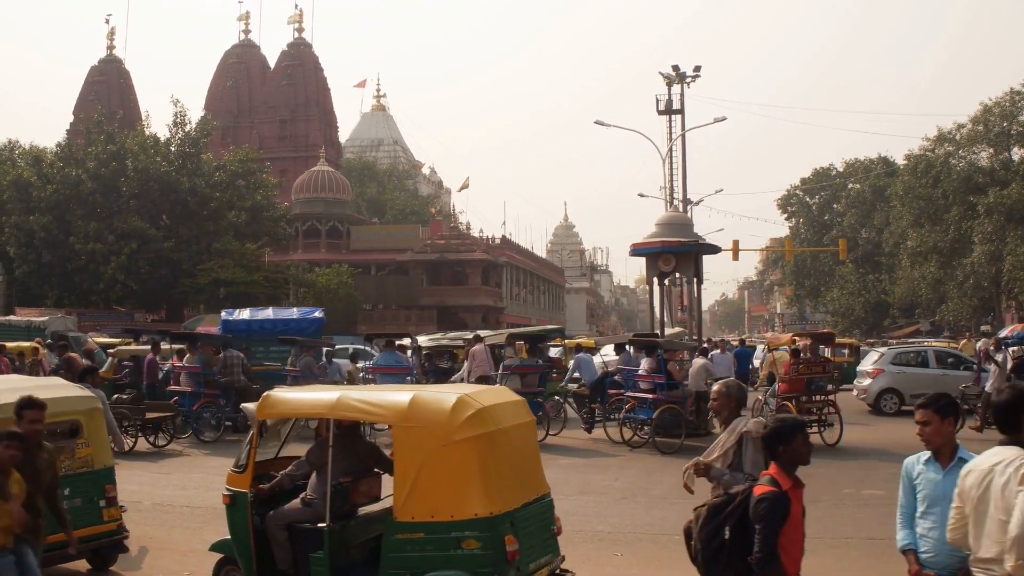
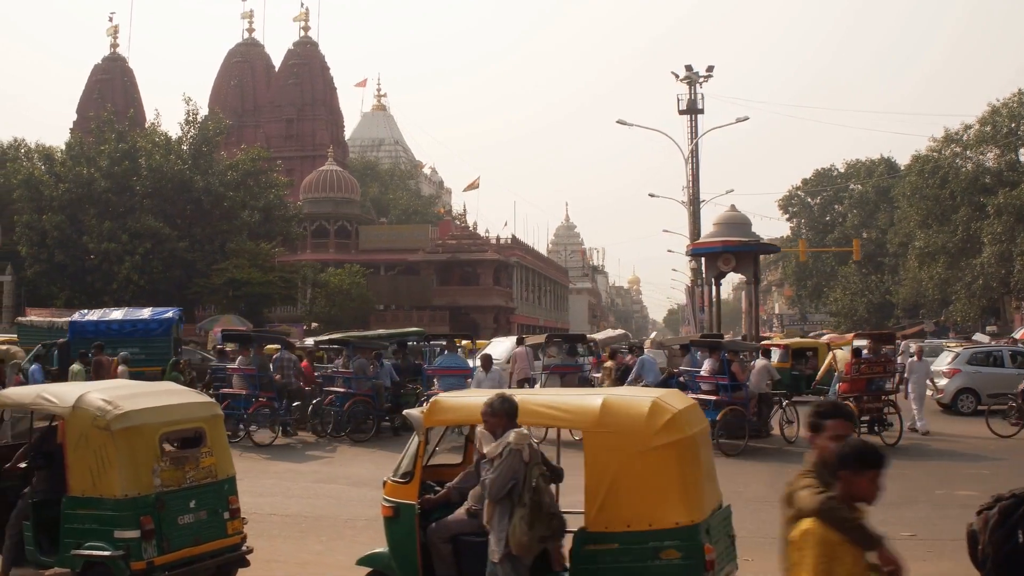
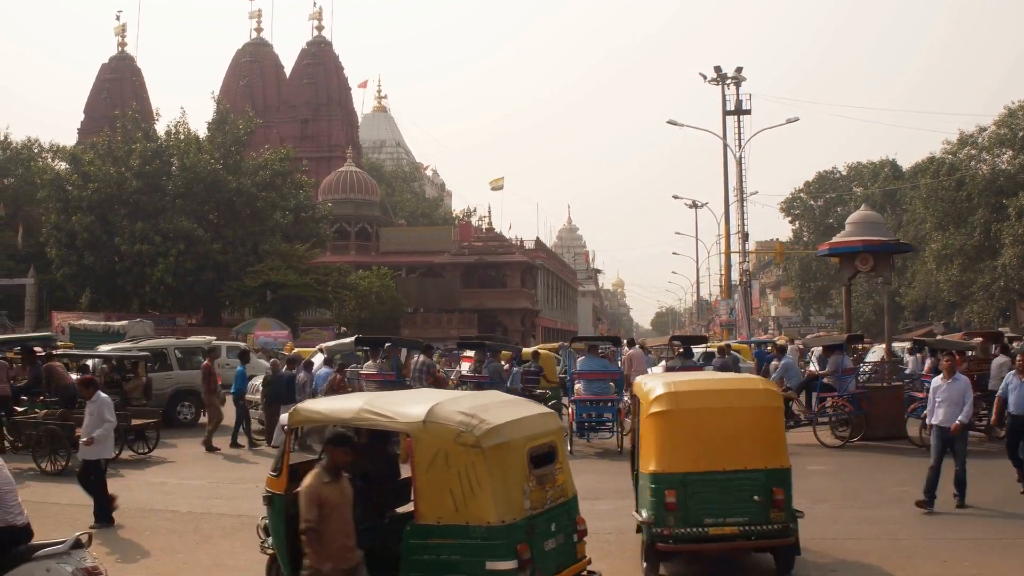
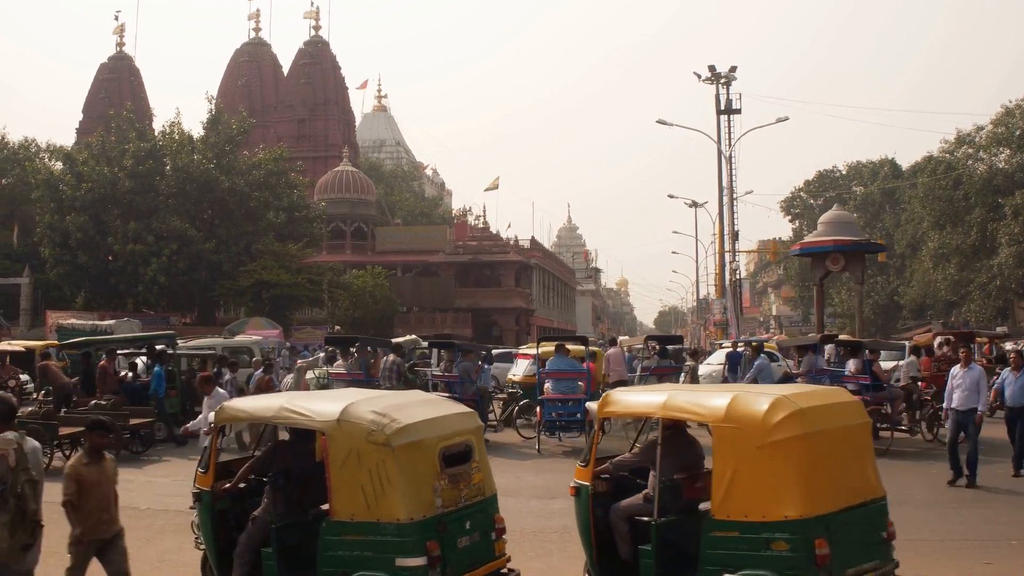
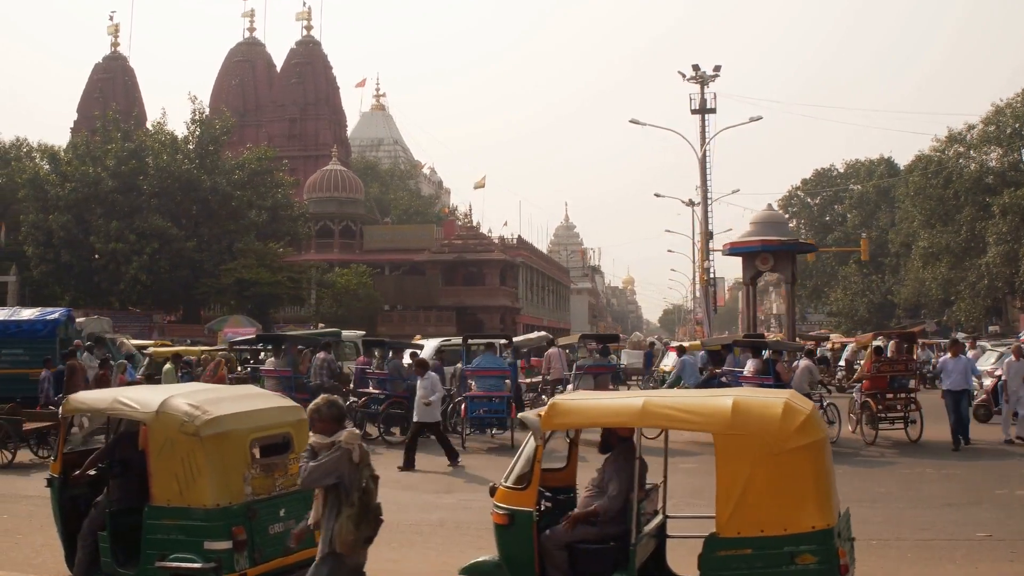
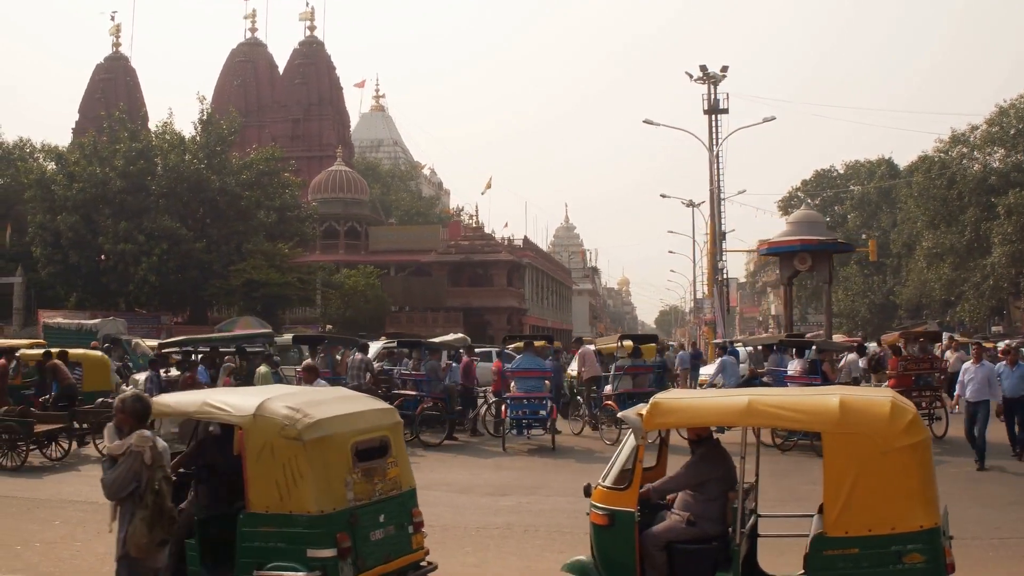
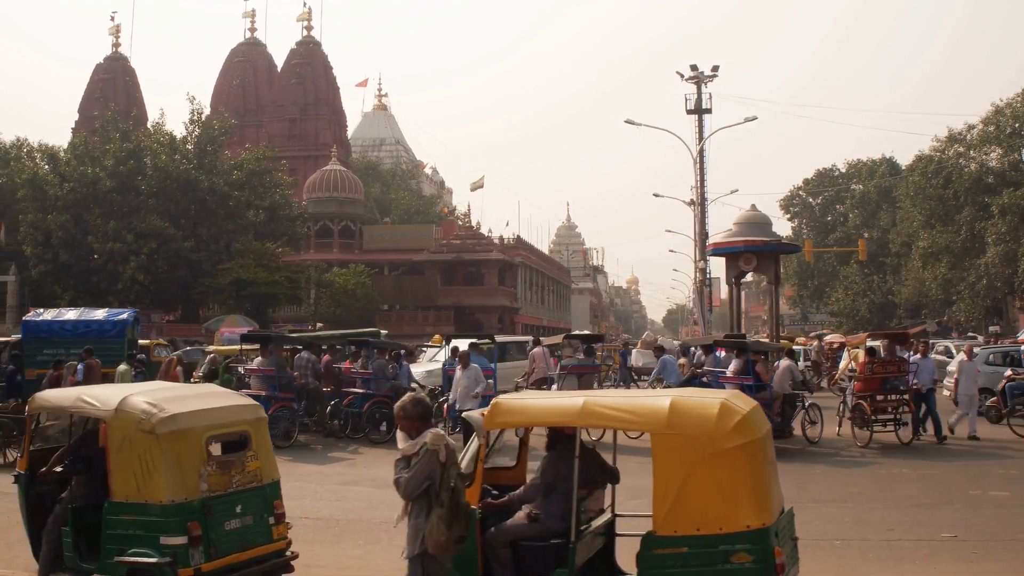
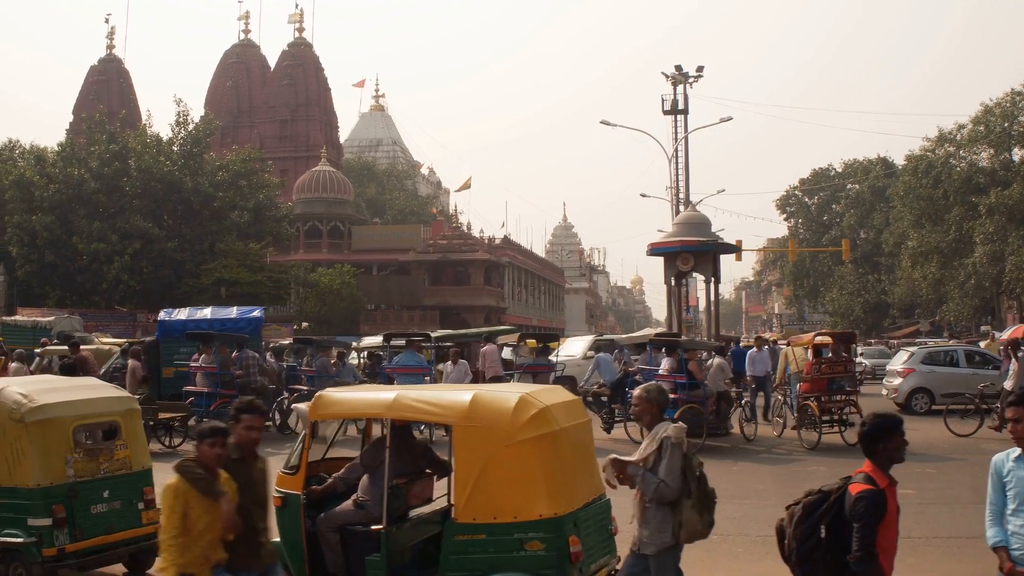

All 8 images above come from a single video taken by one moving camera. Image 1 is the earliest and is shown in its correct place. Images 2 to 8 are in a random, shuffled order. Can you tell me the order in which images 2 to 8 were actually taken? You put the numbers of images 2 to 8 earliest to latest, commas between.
8, 2, 7, 5, 6, 4, 3
